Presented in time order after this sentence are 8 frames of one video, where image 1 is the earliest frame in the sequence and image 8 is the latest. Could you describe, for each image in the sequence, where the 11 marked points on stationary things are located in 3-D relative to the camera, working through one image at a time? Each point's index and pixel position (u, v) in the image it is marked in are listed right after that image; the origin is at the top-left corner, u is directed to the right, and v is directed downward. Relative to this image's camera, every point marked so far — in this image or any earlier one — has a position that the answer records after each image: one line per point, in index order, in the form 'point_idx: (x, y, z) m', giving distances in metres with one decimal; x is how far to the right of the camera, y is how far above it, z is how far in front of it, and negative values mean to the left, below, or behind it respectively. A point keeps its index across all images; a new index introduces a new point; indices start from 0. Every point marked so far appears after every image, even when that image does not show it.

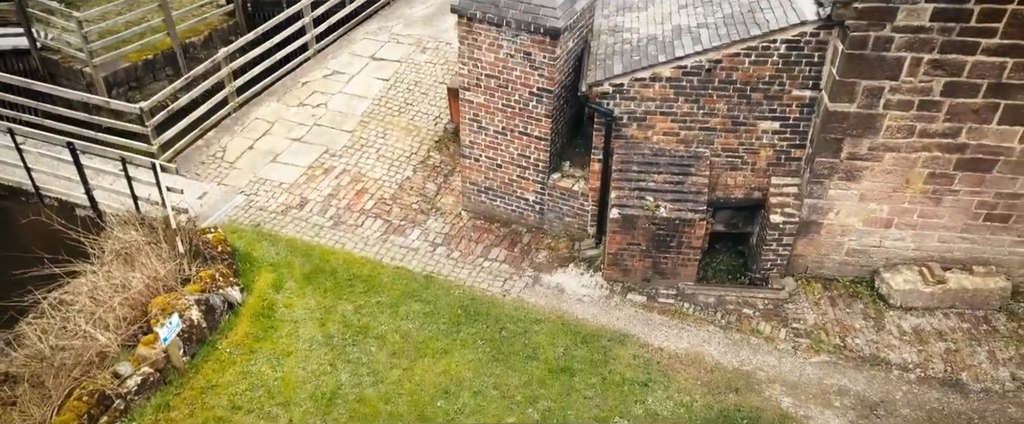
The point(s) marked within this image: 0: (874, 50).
0: (+2.5, +1.1, +5.1) m
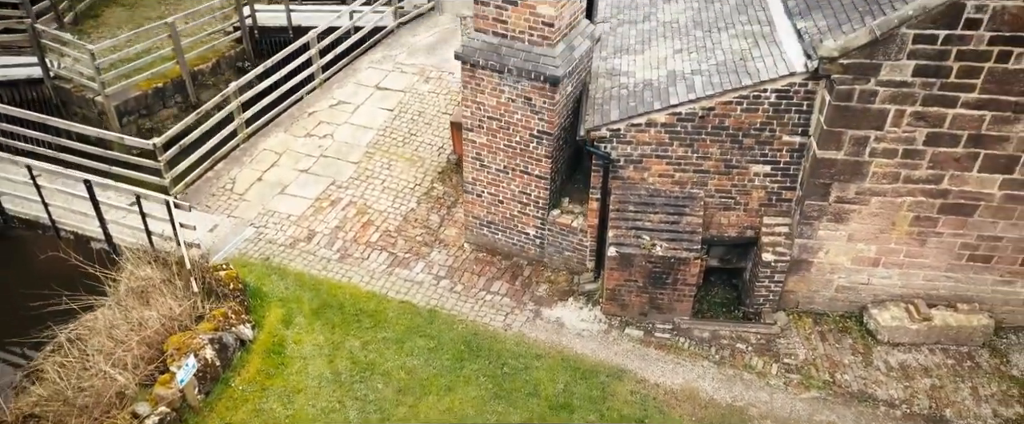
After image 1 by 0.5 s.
0: (+2.5, +0.8, +5.3) m
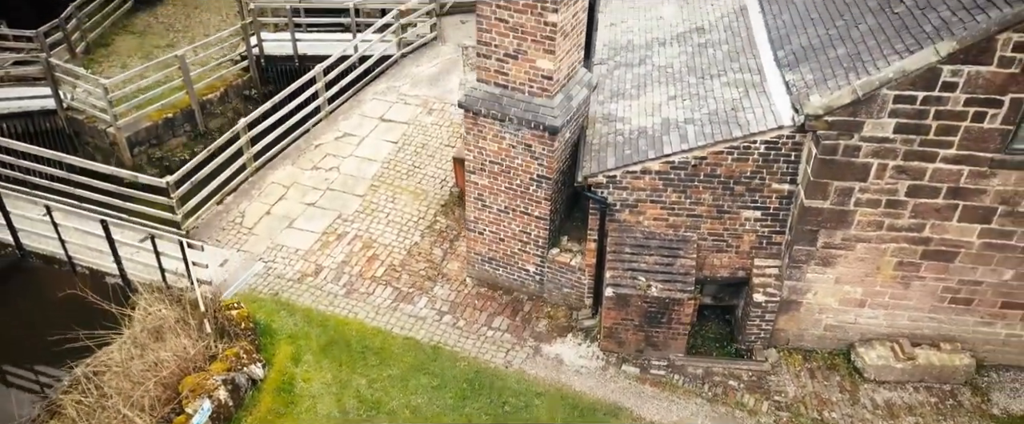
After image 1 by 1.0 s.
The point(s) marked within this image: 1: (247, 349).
0: (+2.5, +0.4, +5.6) m
1: (-2.4, -1.2, +6.6) m
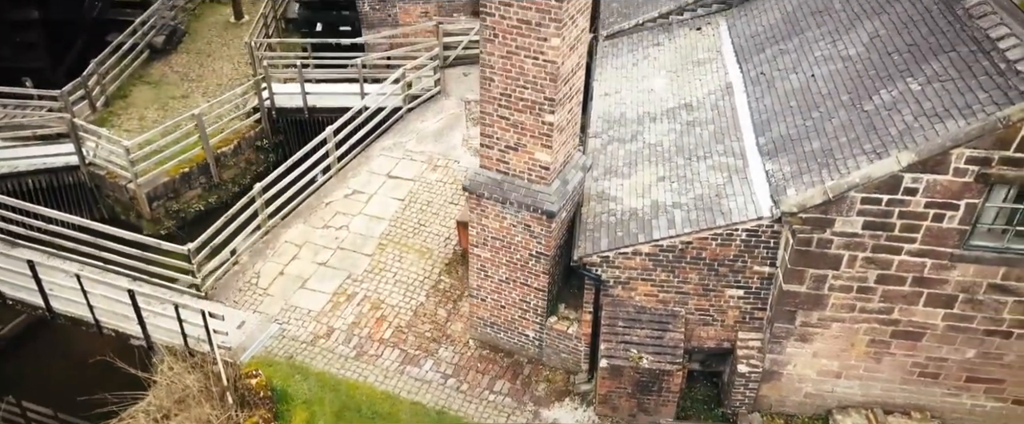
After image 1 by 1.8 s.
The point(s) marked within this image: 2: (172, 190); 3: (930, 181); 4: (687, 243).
0: (+2.5, -0.3, +6.1) m
1: (-2.4, -2.0, +7.1) m
2: (-5.3, +0.3, +11.6) m
3: (+3.1, +0.2, +5.5) m
4: (+1.6, -0.3, +6.6) m
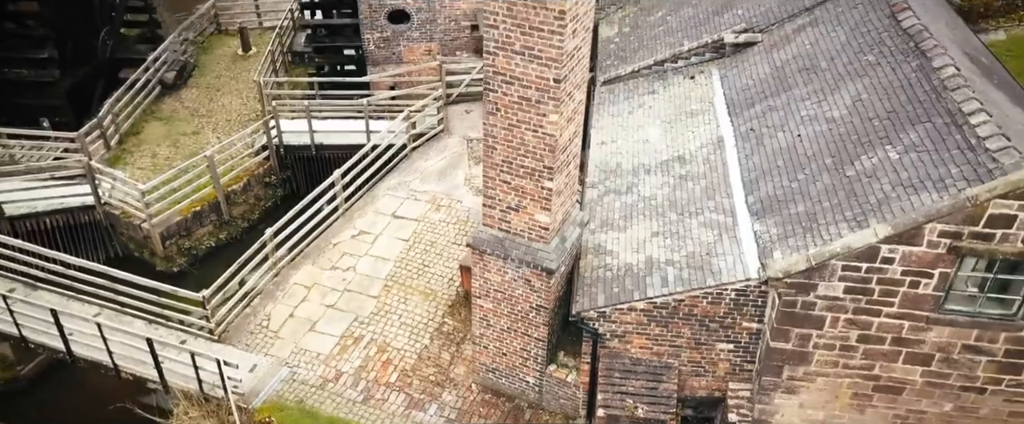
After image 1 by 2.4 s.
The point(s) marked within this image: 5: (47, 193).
0: (+2.5, -0.8, +6.4) m
1: (-2.3, -2.5, +7.4) m
2: (-5.3, -0.3, +11.9) m
3: (+3.1, -0.3, +5.9) m
4: (+1.6, -0.8, +7.0) m
5: (-7.3, +0.3, +11.7) m
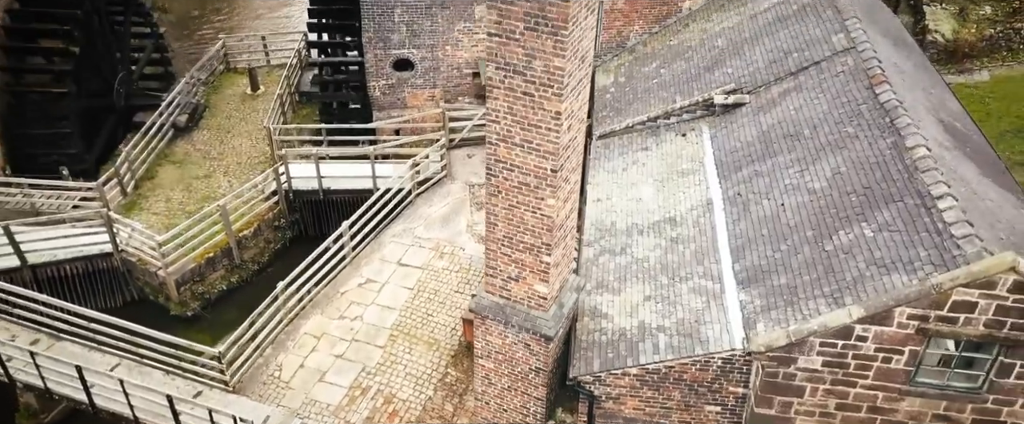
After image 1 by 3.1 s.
0: (+2.5, -1.6, +6.9) m
1: (-2.3, -3.3, +7.9) m
2: (-5.3, -1.0, +12.4) m
3: (+3.1, -1.0, +6.4) m
4: (+1.6, -1.6, +7.5) m
5: (-7.3, -0.5, +12.2) m
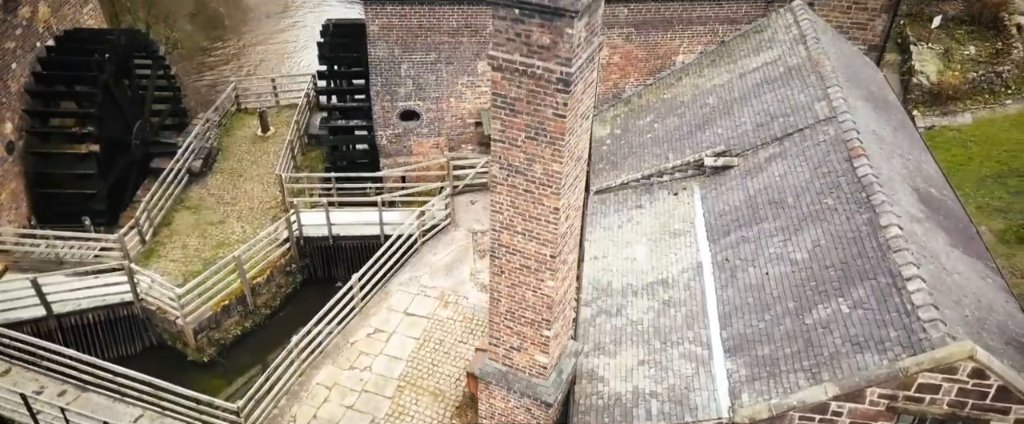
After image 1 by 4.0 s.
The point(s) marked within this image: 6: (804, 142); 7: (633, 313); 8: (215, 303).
0: (+2.6, -2.4, +7.5) m
1: (-2.3, -4.1, +8.4) m
2: (-5.2, -1.9, +13.0) m
3: (+3.2, -1.8, +7.0) m
4: (+1.6, -2.4, +8.0) m
5: (-7.3, -1.4, +12.8) m
6: (+4.1, +1.0, +10.3) m
7: (+1.6, -1.3, +9.6) m
8: (-5.3, -1.6, +13.0) m
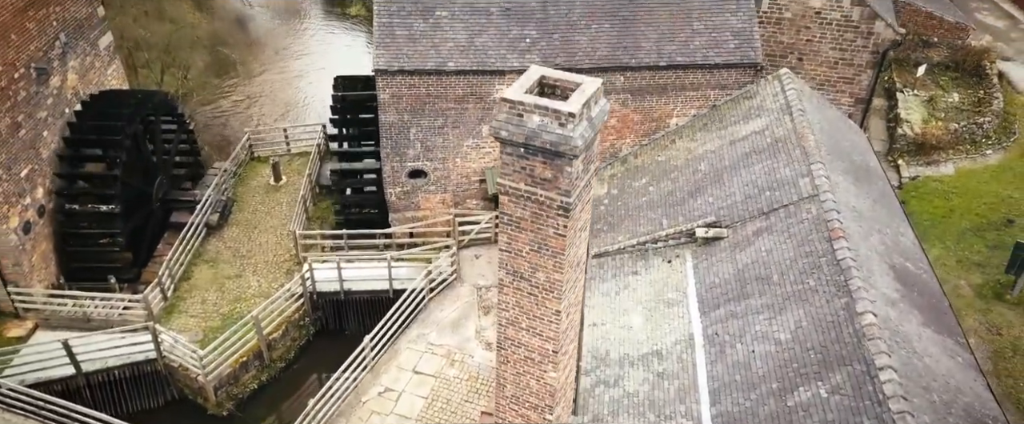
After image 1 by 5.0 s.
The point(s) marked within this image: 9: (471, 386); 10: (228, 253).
0: (+2.6, -3.4, +8.2) m
1: (-2.2, -5.2, +9.1) m
2: (-5.2, -3.1, +13.7) m
3: (+3.2, -2.9, +7.7) m
4: (+1.7, -3.5, +8.7) m
5: (-7.2, -2.5, +13.5) m
6: (+4.1, -0.1, +11.0) m
7: (+1.7, -2.4, +10.3) m
8: (-5.2, -2.7, +13.7) m
9: (-0.7, -3.0, +12.9) m
10: (-6.3, -0.9, +16.4) m
